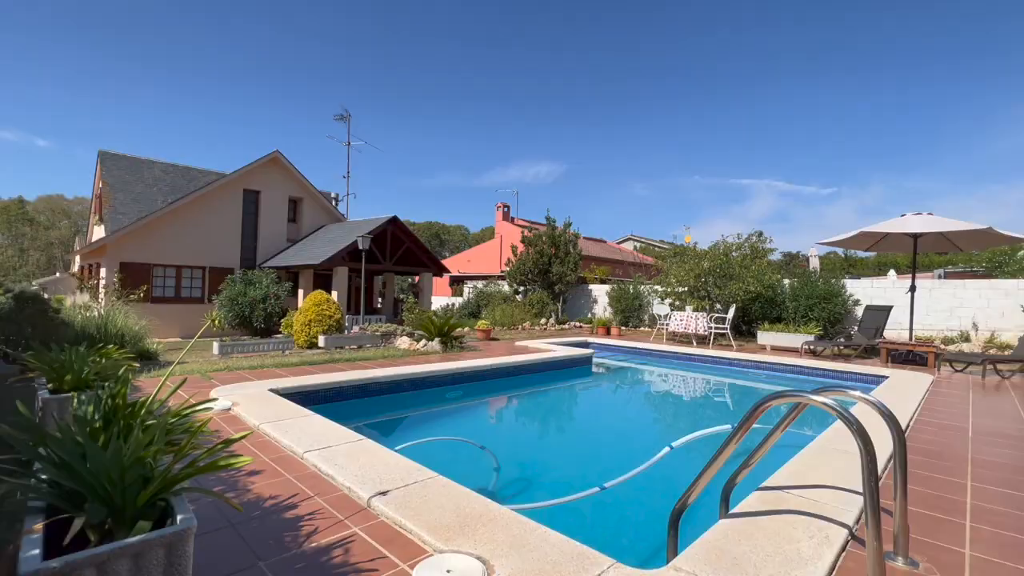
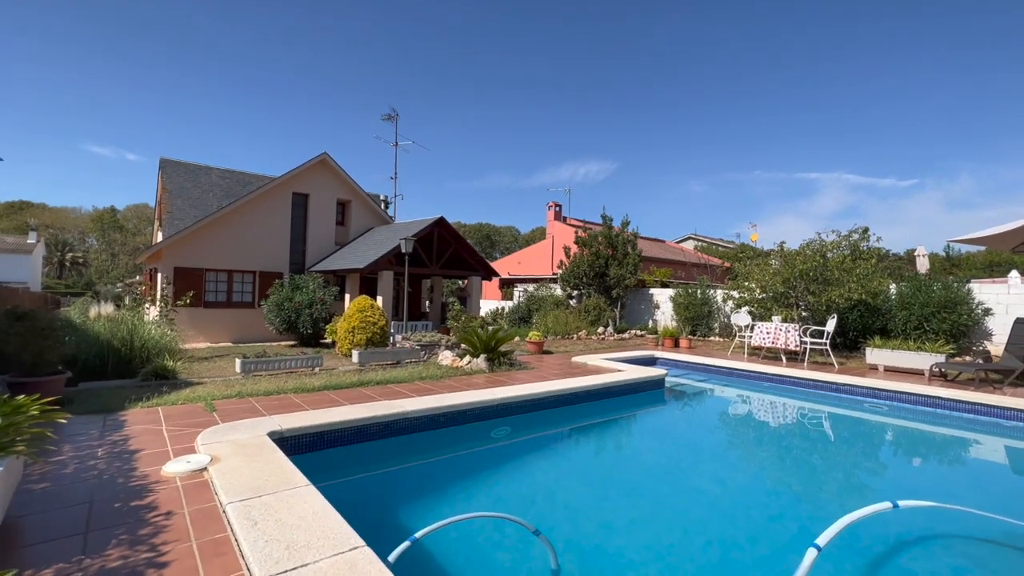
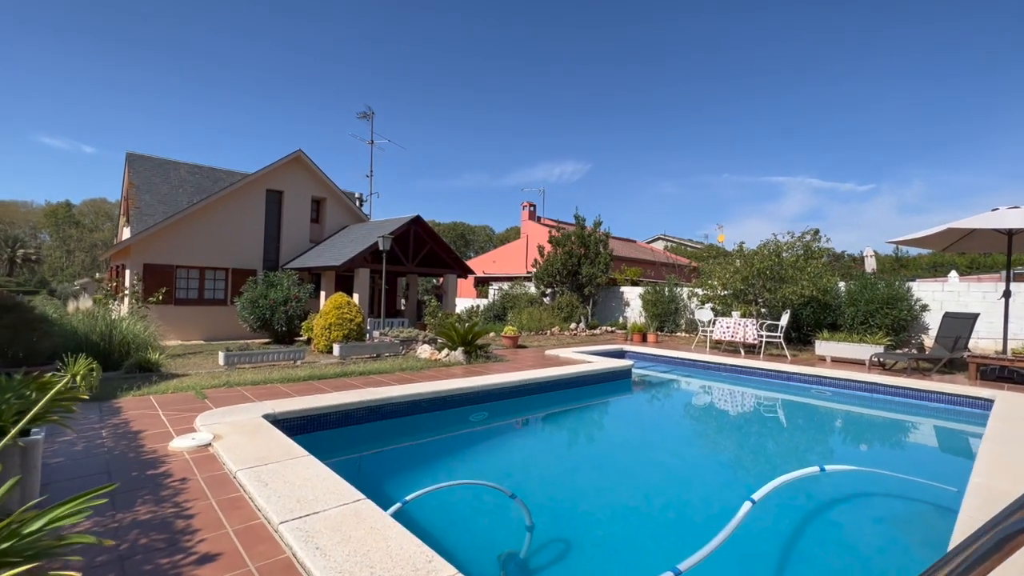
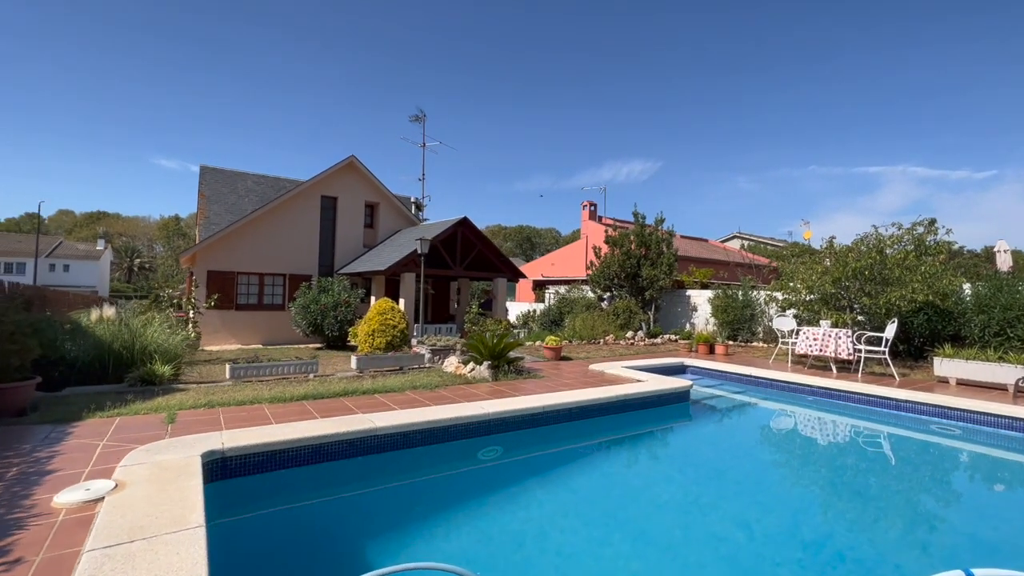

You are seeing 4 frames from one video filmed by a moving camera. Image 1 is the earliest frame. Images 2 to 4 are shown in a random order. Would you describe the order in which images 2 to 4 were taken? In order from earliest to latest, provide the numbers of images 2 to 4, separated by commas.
3, 2, 4
